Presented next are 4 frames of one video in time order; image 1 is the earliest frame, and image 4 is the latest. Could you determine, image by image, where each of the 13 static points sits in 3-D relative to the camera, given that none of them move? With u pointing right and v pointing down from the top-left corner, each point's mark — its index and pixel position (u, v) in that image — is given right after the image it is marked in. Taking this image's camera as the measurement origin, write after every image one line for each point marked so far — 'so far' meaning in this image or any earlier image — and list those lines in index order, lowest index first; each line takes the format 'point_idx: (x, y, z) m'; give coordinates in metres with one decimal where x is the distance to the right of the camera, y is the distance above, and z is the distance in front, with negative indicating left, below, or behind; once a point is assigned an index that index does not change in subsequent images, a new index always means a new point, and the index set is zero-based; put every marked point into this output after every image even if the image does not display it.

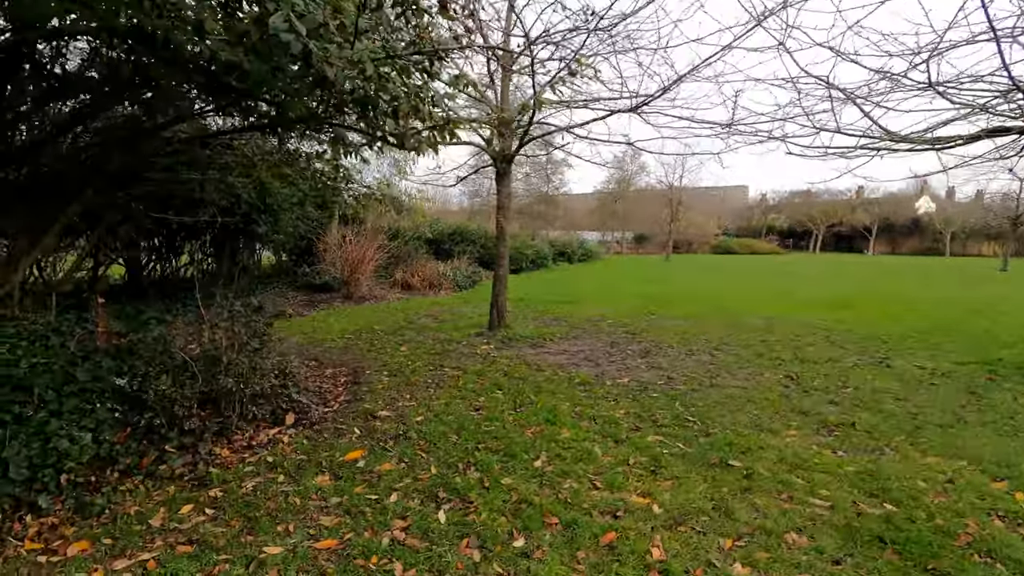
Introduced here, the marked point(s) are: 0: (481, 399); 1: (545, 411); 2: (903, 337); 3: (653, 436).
0: (-0.3, -0.9, +4.2) m
1: (+0.2, -0.9, +4.0) m
2: (+5.2, -0.7, +7.1) m
3: (+0.9, -1.0, +3.6) m
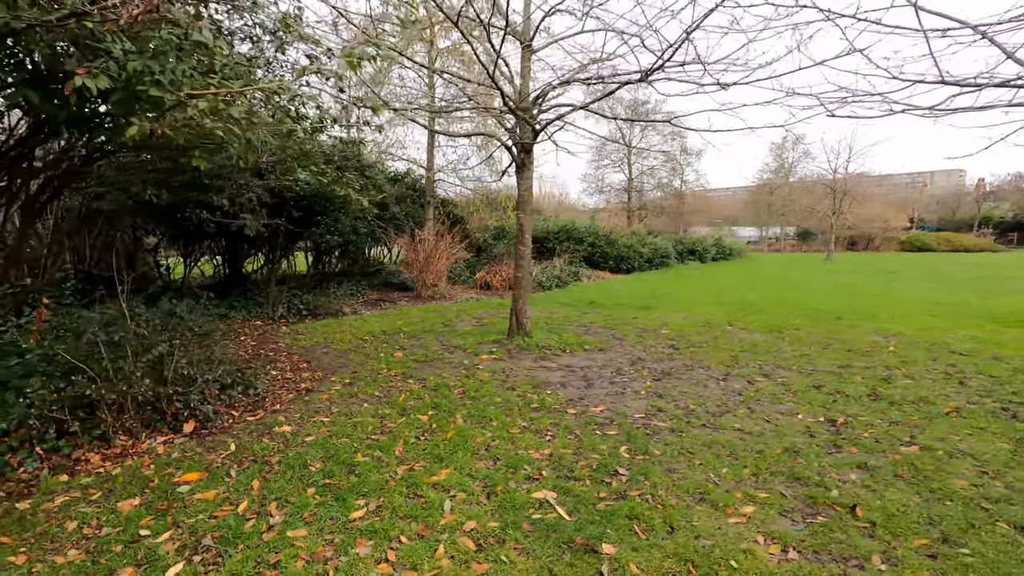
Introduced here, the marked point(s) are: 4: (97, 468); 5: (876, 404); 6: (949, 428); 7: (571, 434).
0: (-0.8, -0.9, +3.7) m
1: (-0.4, -1.0, +3.3) m
2: (+5.3, -0.8, +5.0) m
3: (+0.2, -1.0, +2.8) m
4: (-2.4, -1.0, +3.1) m
5: (+2.8, -0.9, +4.1) m
6: (+3.0, -0.9, +3.7) m
7: (+0.4, -1.0, +3.5) m
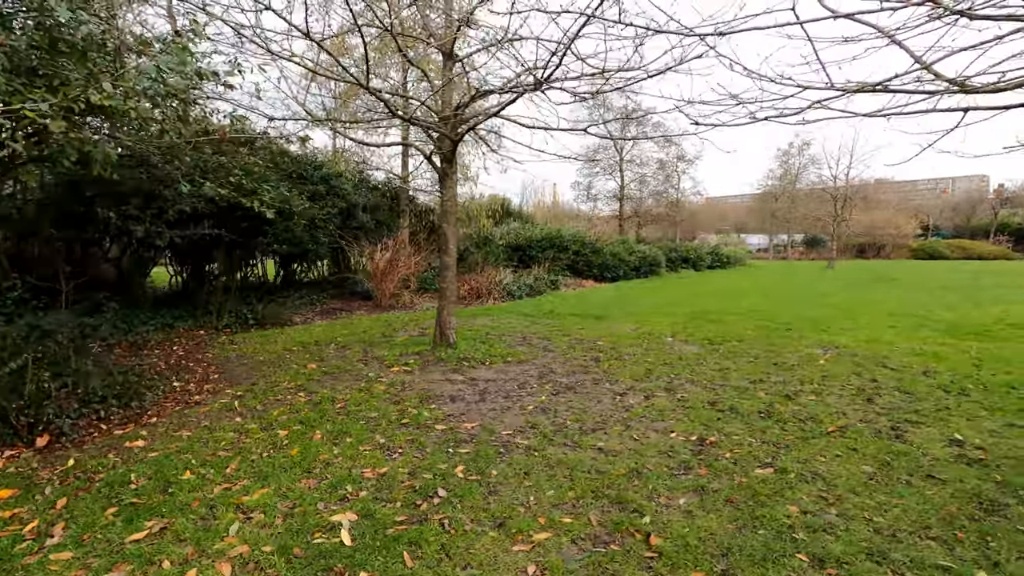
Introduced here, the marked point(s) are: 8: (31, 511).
0: (-1.8, -1.0, +3.7) m
1: (-1.4, -1.1, +3.3) m
2: (+4.3, -0.9, +4.7) m
3: (-0.8, -1.1, +2.7) m
4: (-3.4, -1.1, +3.1) m
5: (+1.8, -1.0, +4.0) m
6: (+2.0, -1.0, +3.5) m
7: (-0.6, -1.0, +3.4) m
8: (-2.4, -1.1, +2.7) m
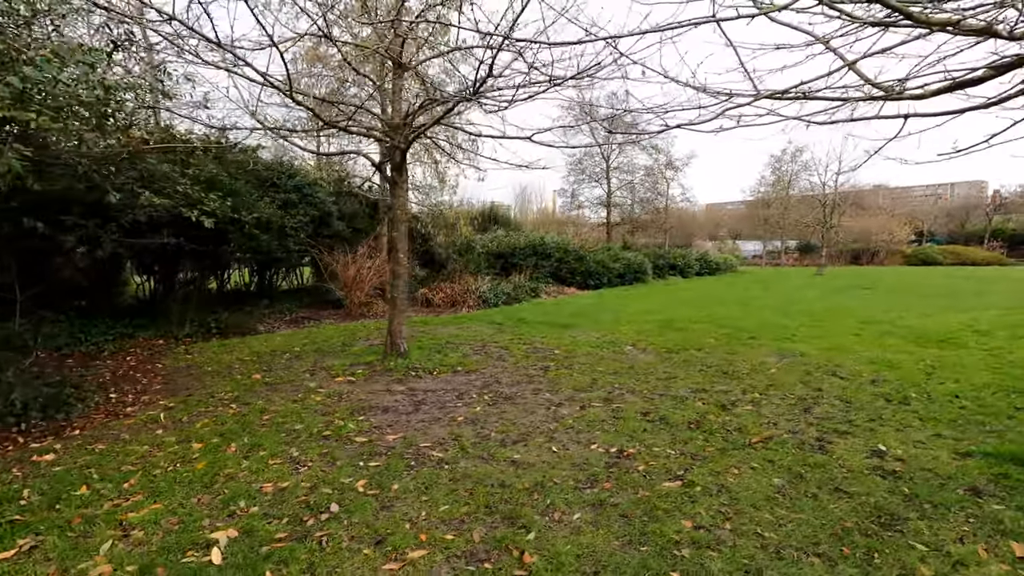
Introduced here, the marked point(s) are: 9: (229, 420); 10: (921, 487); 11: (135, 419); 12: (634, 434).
0: (-2.3, -1.1, +3.6) m
1: (-1.9, -1.1, +3.2) m
2: (+3.8, -1.0, +4.7) m
3: (-1.4, -1.2, +2.6) m
4: (-3.9, -1.2, +3.0) m
5: (+1.3, -1.1, +3.9) m
6: (+1.4, -1.1, +3.4) m
7: (-1.2, -1.1, +3.4) m
8: (-3.0, -1.2, +2.7) m
9: (-2.2, -1.0, +4.2) m
10: (+2.3, -1.1, +3.0) m
11: (-3.0, -1.1, +4.3) m
12: (+0.9, -1.1, +3.9) m
